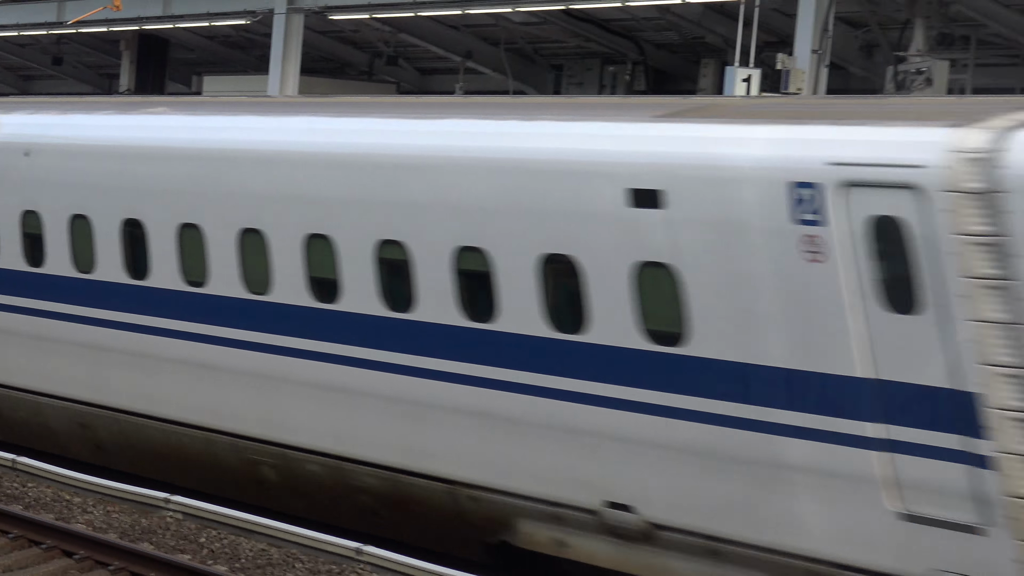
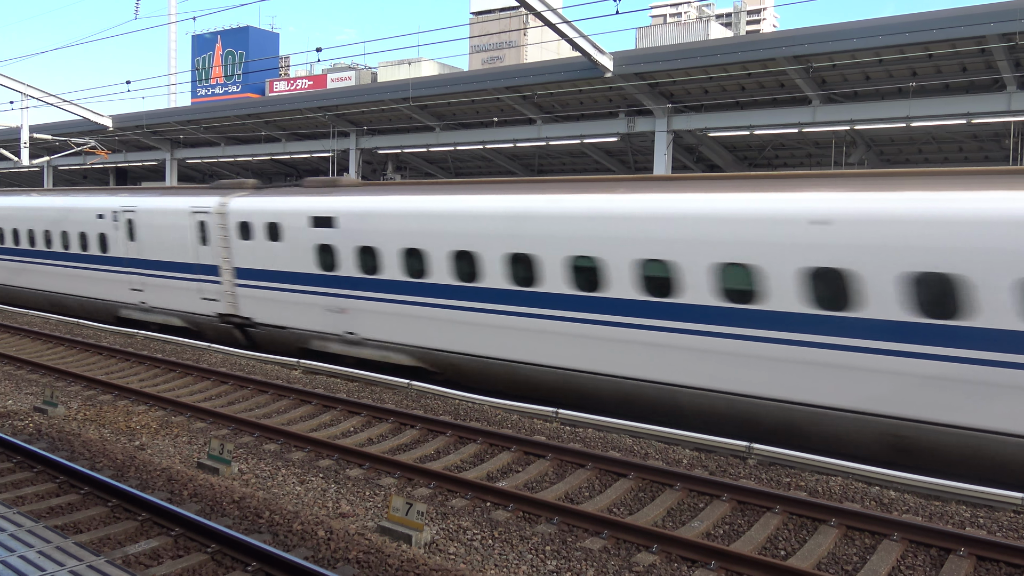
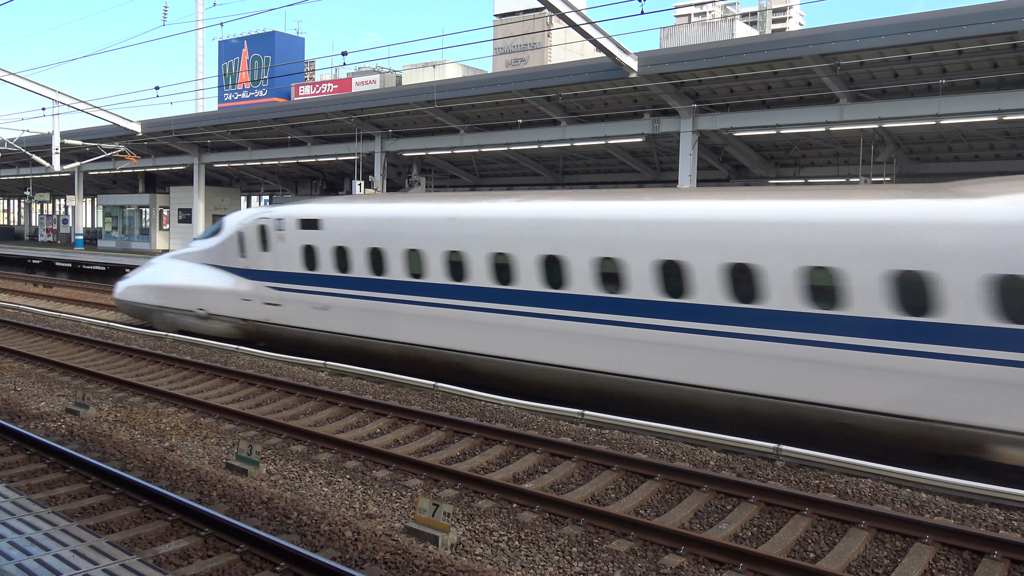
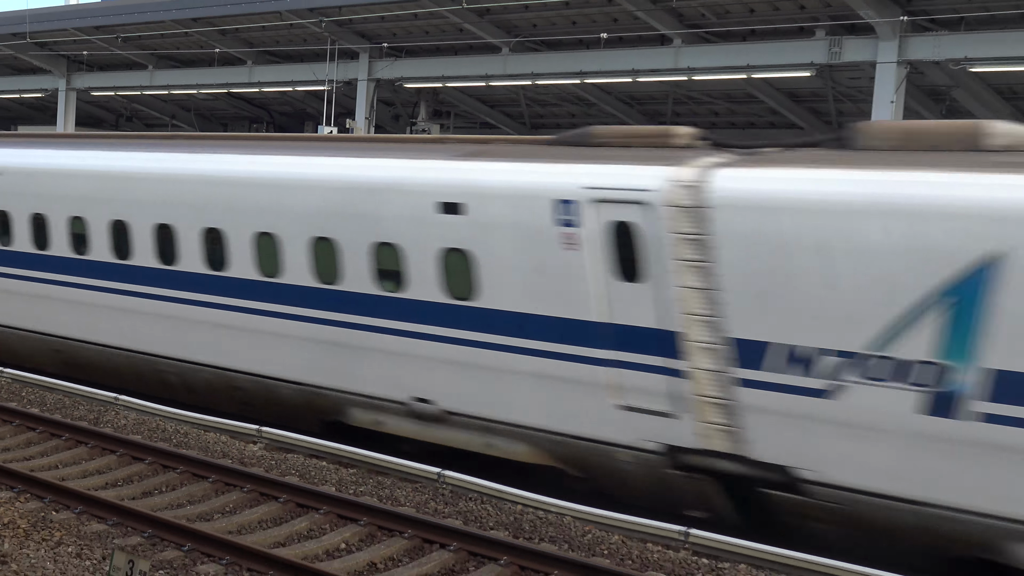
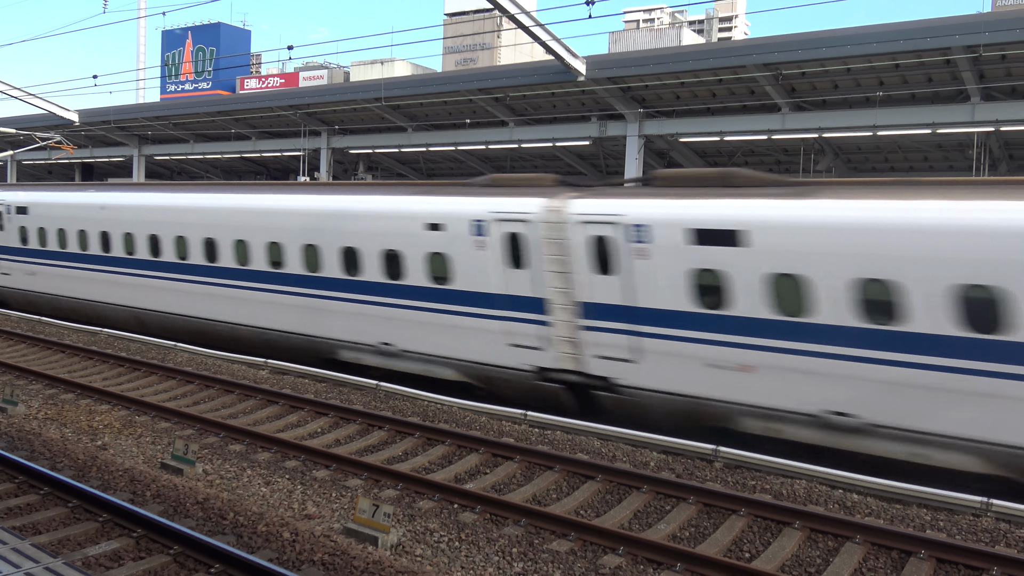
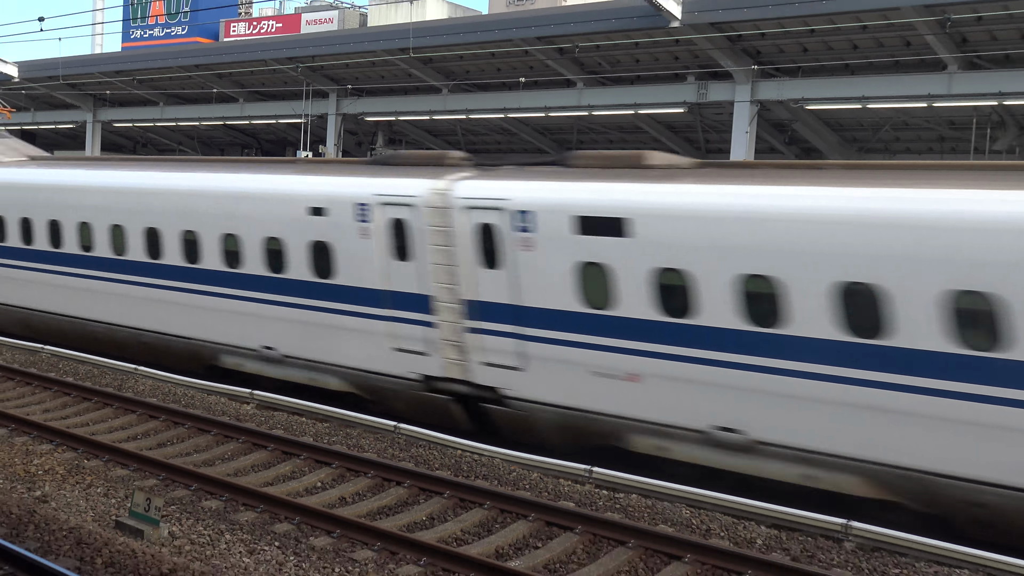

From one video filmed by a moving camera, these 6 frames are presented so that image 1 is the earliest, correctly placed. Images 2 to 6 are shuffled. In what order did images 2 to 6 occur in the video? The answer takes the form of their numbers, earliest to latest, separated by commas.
4, 6, 5, 2, 3
